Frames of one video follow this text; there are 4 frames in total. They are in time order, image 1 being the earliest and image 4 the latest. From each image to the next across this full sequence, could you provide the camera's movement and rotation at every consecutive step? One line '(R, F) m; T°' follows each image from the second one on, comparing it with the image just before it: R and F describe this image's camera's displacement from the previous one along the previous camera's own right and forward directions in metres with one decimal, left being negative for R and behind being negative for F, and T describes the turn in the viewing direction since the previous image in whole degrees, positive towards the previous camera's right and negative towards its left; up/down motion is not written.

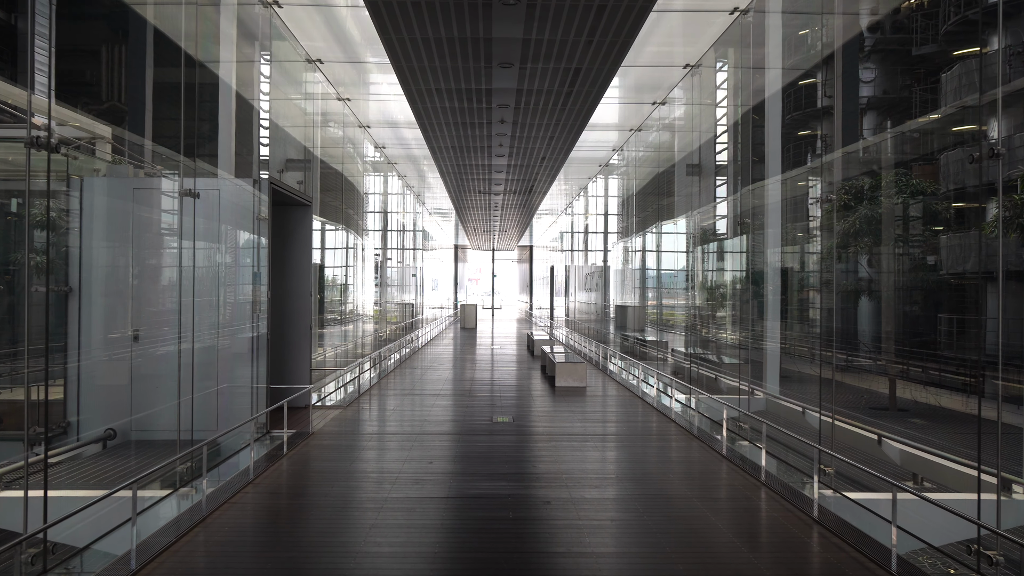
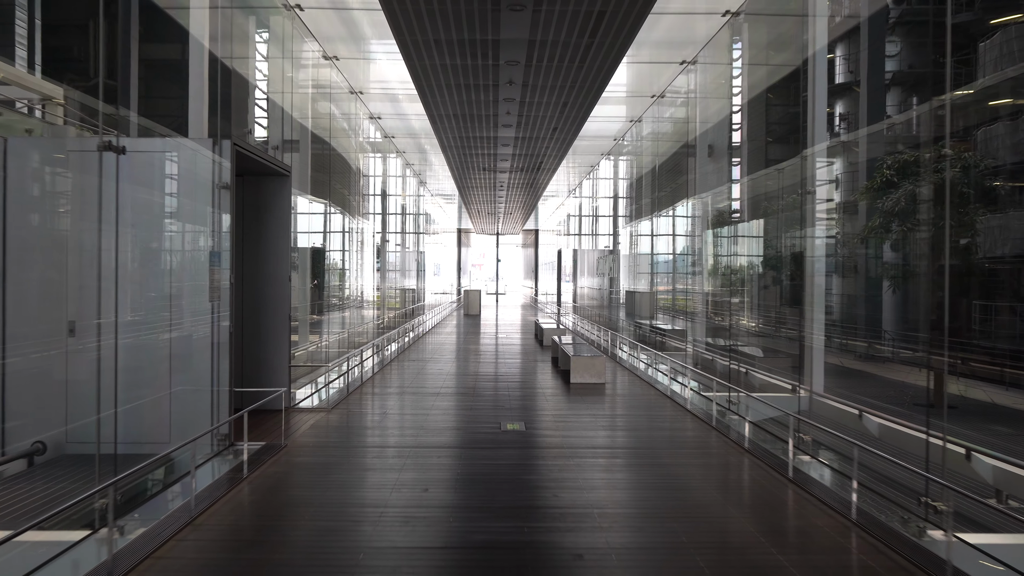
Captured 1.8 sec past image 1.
(0.0, +0.6) m; 0°
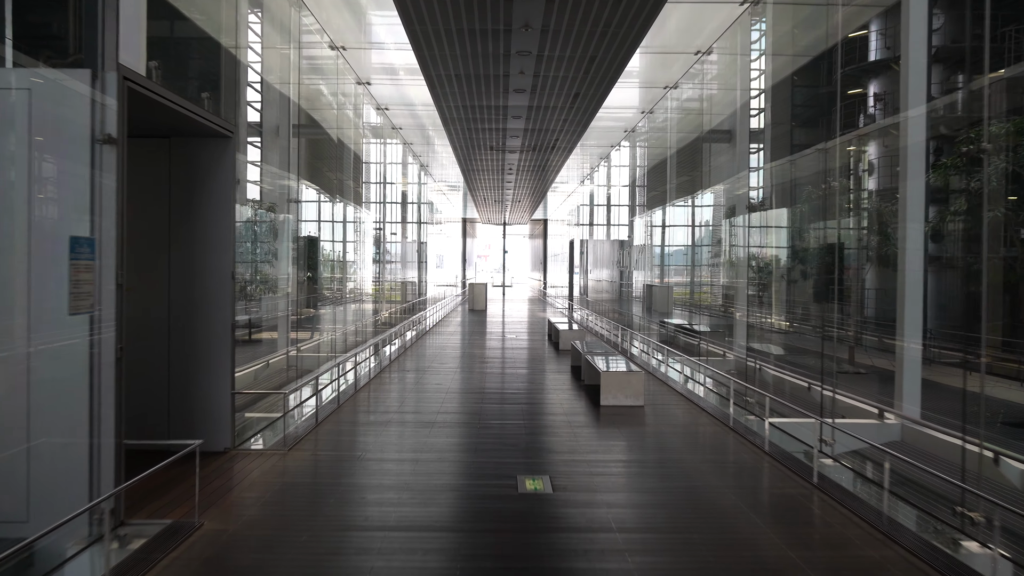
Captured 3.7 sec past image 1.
(0.0, +1.0) m; 0°
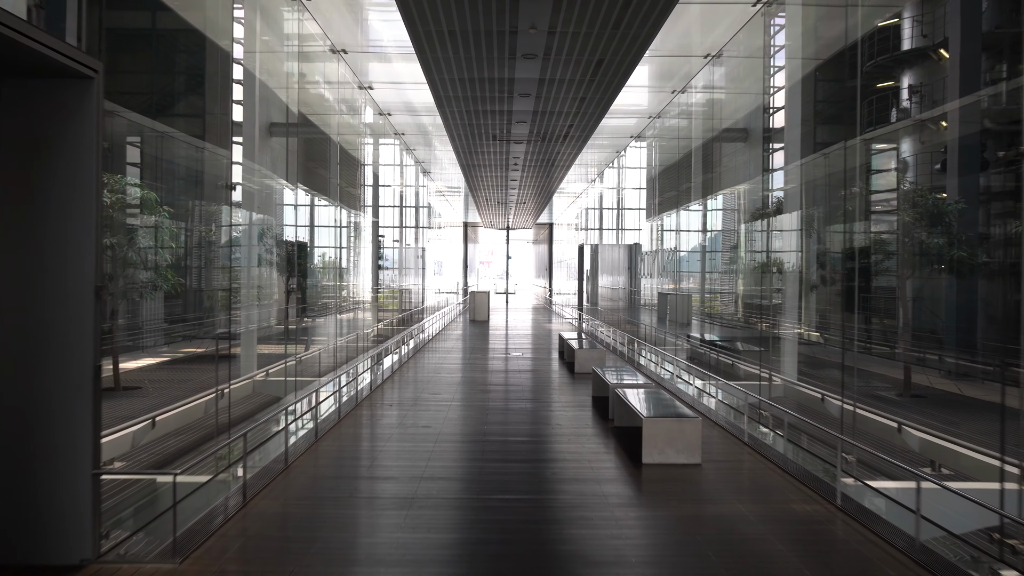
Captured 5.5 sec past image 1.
(0.0, +1.0) m; 0°
